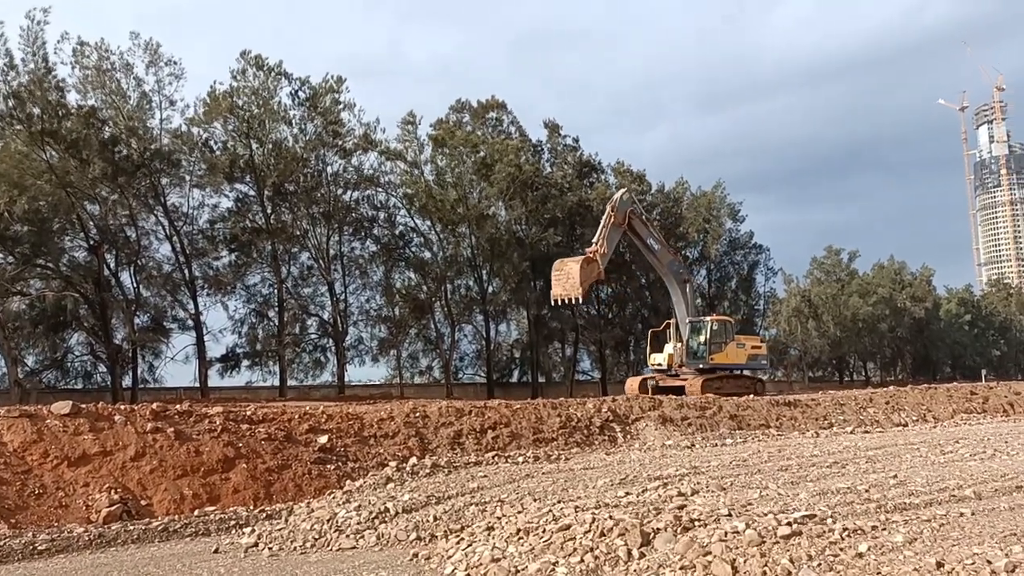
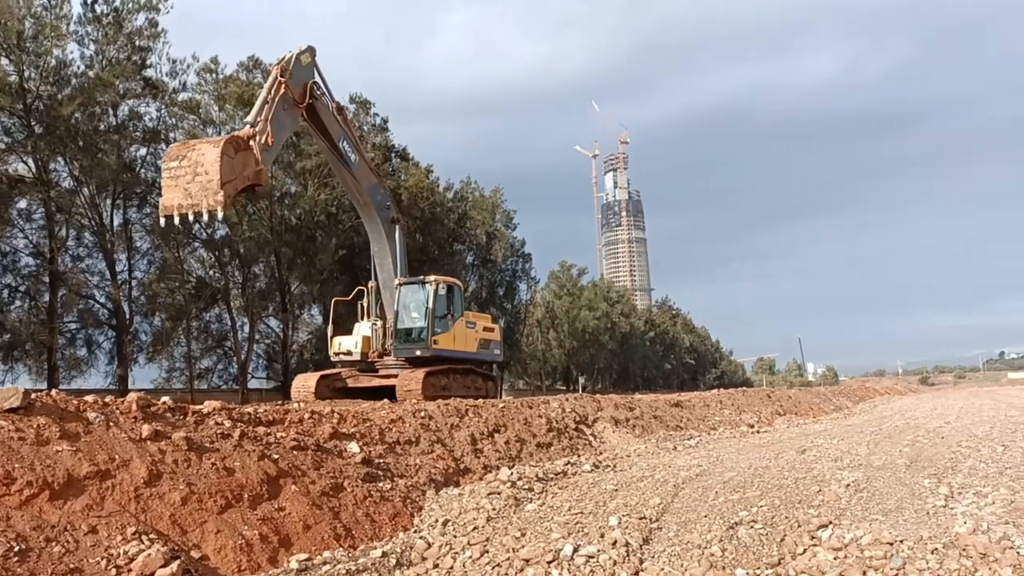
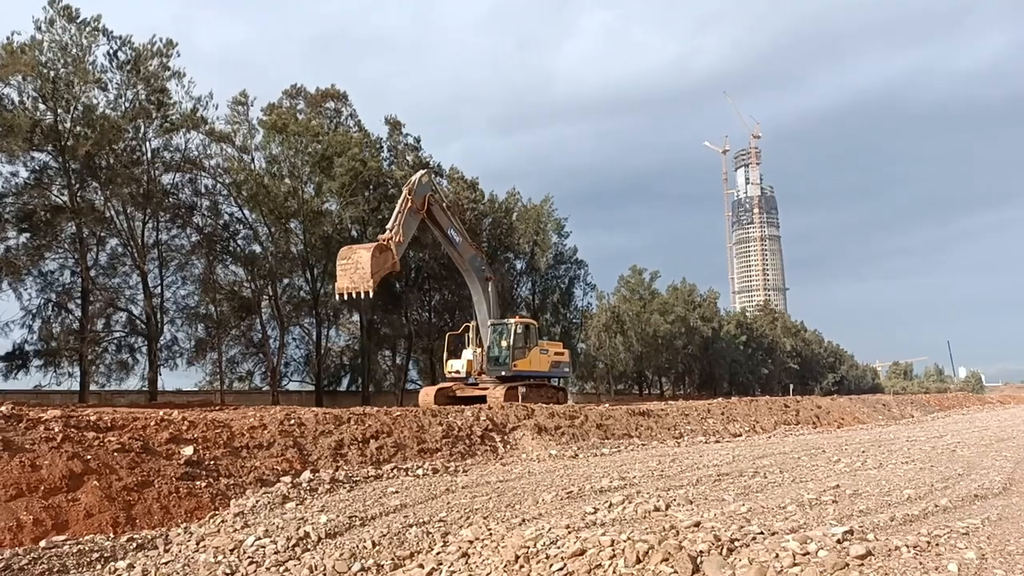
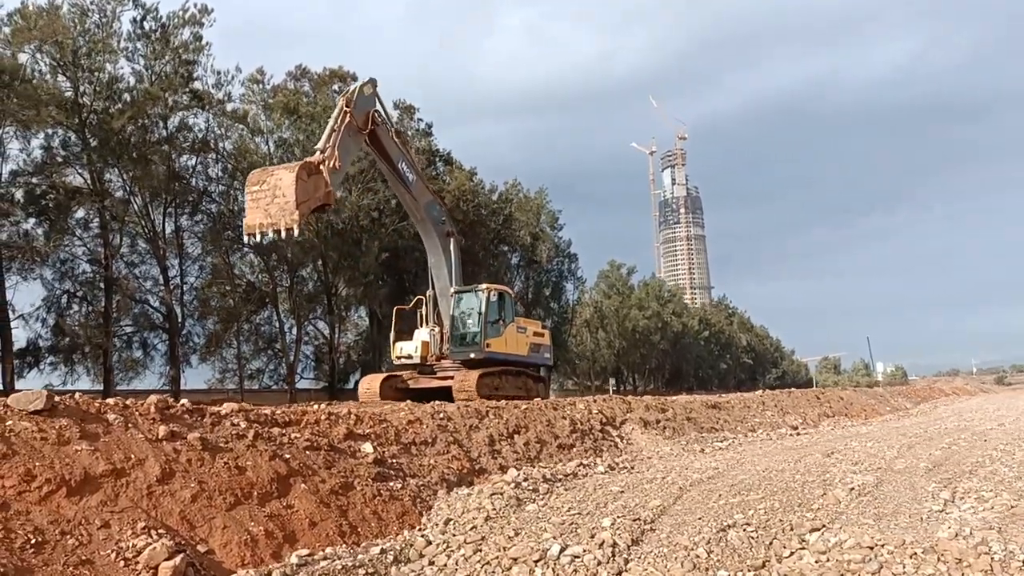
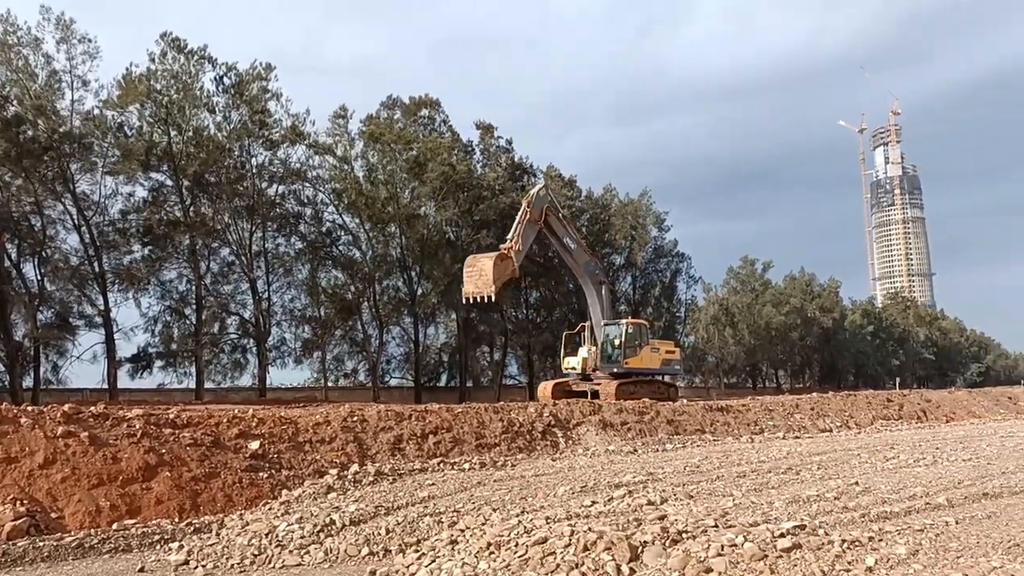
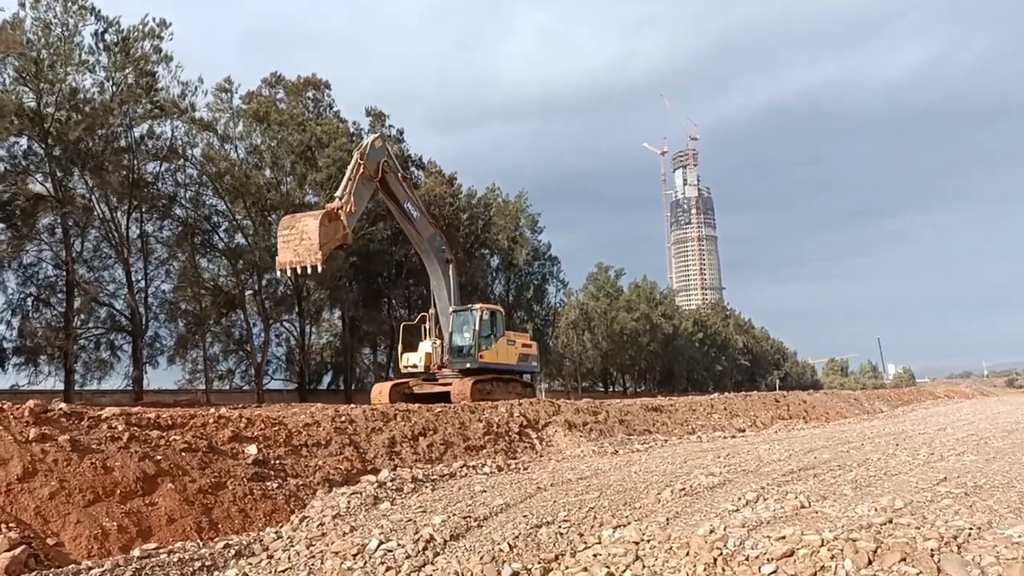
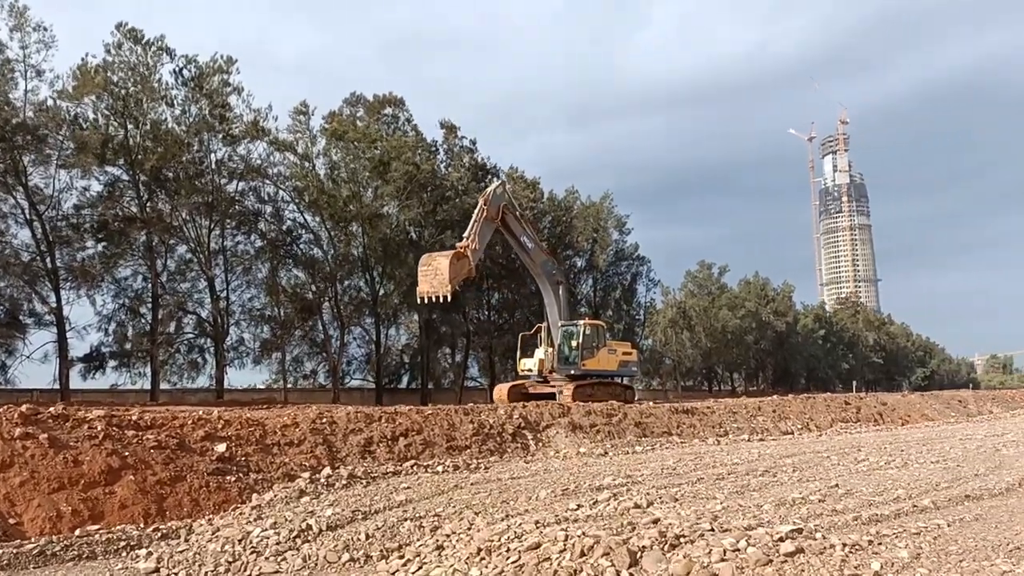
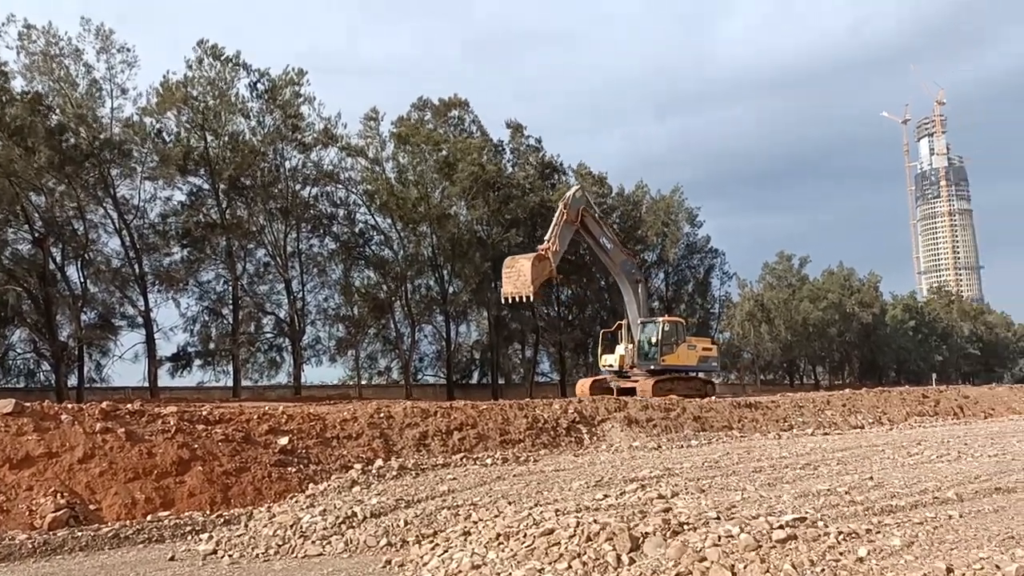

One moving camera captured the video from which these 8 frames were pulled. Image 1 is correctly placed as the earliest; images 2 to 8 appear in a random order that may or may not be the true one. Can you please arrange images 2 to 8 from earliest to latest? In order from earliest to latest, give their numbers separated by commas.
8, 5, 7, 3, 6, 4, 2
